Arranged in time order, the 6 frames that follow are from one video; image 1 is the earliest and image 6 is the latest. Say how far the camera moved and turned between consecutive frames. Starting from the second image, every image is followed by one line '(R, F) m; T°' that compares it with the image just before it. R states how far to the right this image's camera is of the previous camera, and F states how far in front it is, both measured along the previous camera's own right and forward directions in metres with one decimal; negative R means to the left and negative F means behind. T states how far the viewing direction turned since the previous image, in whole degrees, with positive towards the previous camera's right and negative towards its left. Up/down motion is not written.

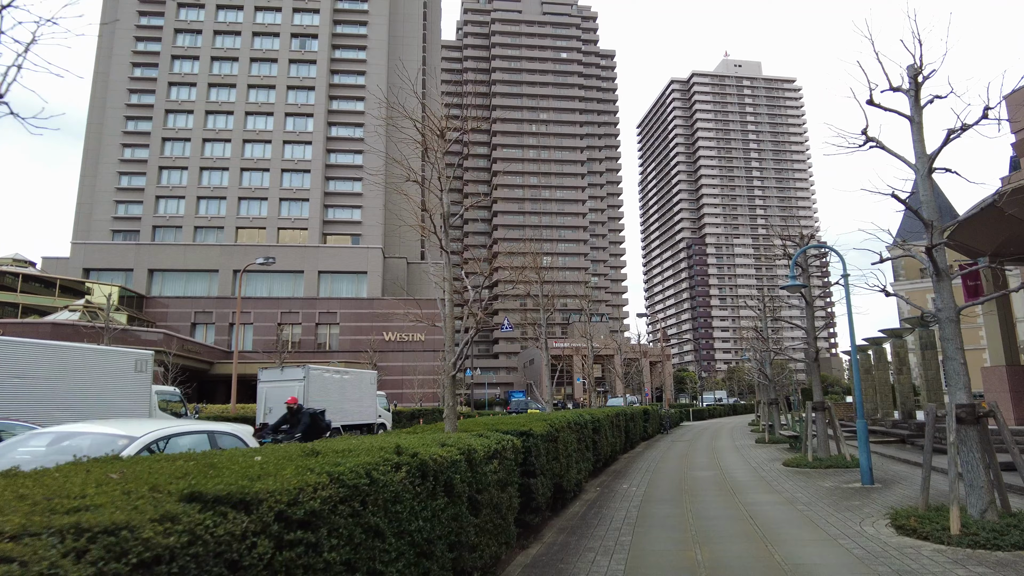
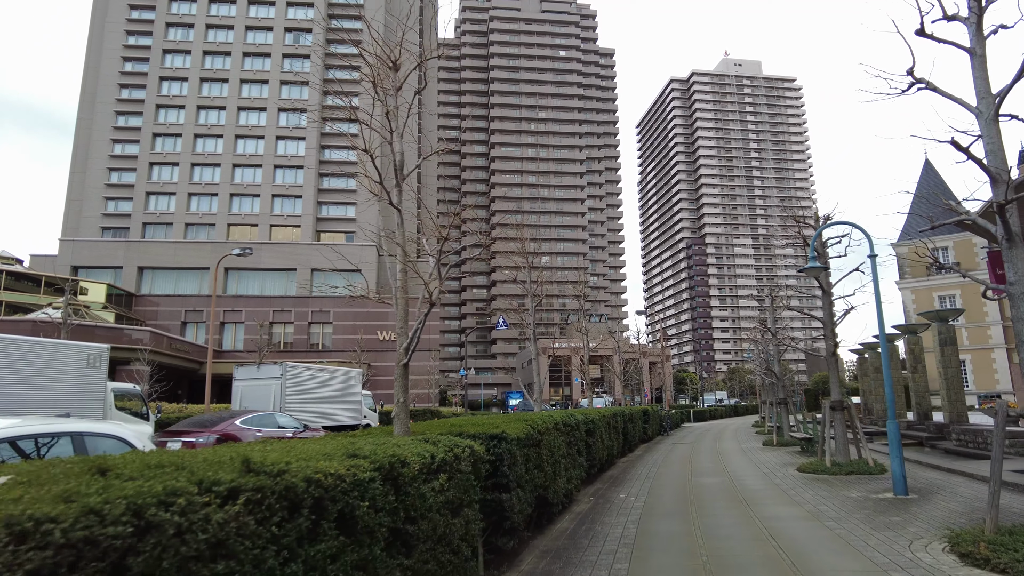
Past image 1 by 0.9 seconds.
(+0.2, +0.9) m; 0°
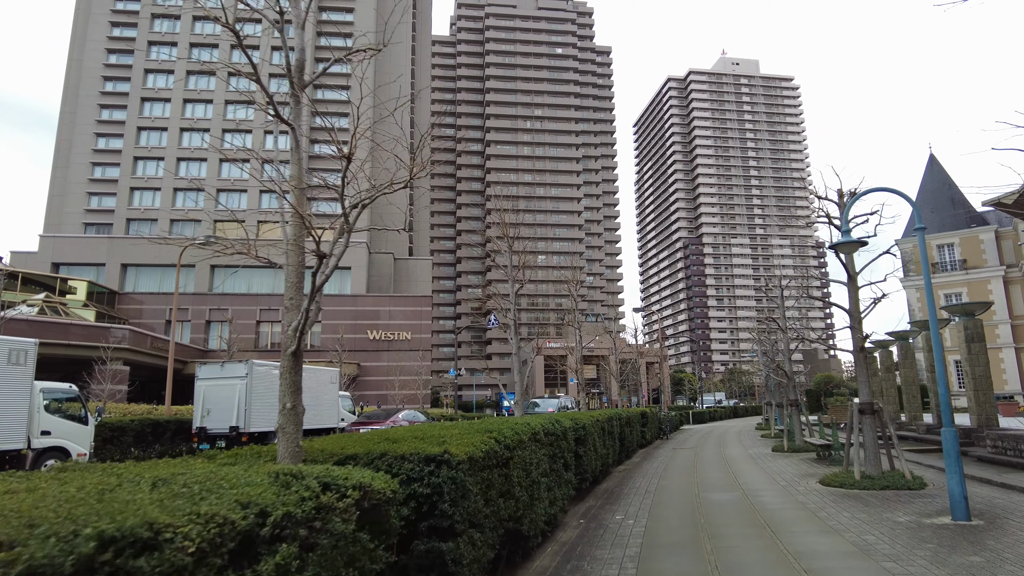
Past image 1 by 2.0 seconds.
(+0.2, +1.1) m; 0°
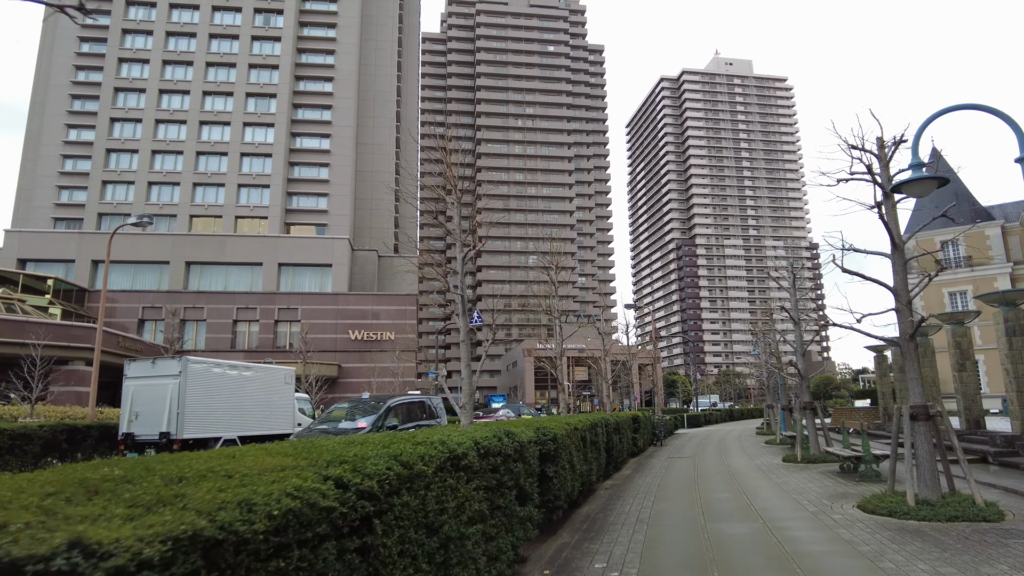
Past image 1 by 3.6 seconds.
(+0.4, +1.6) m; +1°
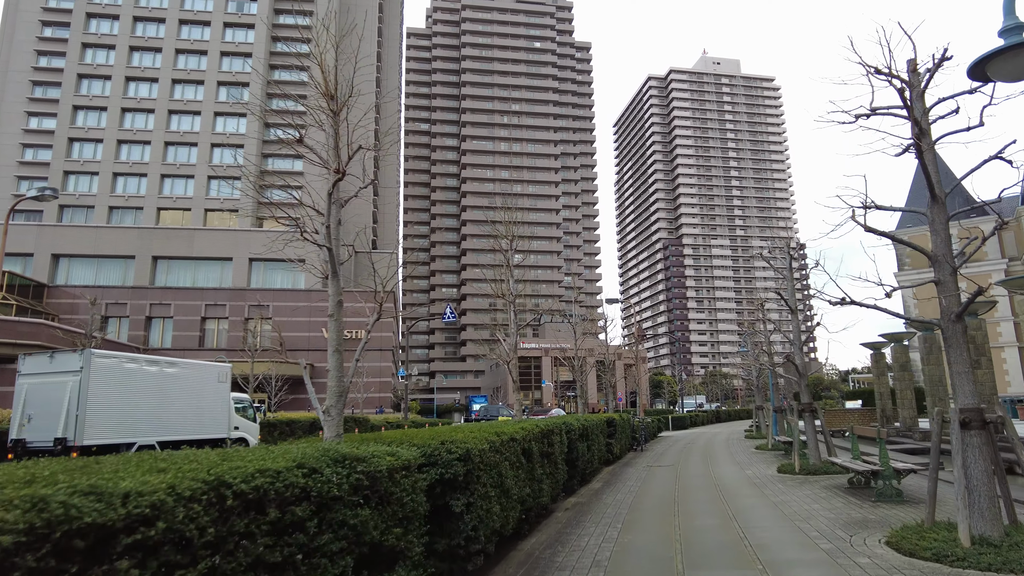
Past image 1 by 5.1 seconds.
(+0.5, +1.4) m; +1°
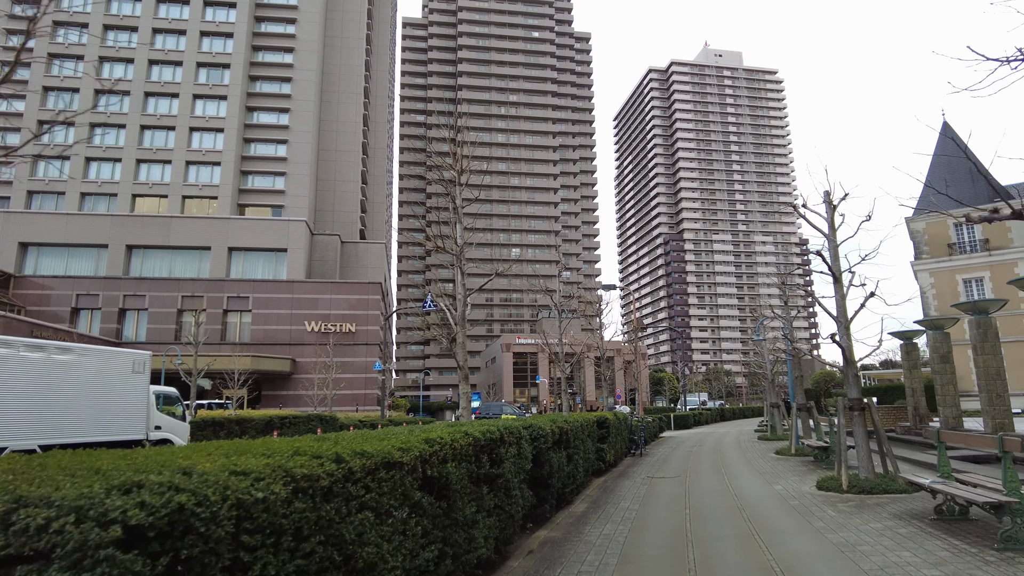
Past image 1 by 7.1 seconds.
(+0.5, +2.0) m; 0°
